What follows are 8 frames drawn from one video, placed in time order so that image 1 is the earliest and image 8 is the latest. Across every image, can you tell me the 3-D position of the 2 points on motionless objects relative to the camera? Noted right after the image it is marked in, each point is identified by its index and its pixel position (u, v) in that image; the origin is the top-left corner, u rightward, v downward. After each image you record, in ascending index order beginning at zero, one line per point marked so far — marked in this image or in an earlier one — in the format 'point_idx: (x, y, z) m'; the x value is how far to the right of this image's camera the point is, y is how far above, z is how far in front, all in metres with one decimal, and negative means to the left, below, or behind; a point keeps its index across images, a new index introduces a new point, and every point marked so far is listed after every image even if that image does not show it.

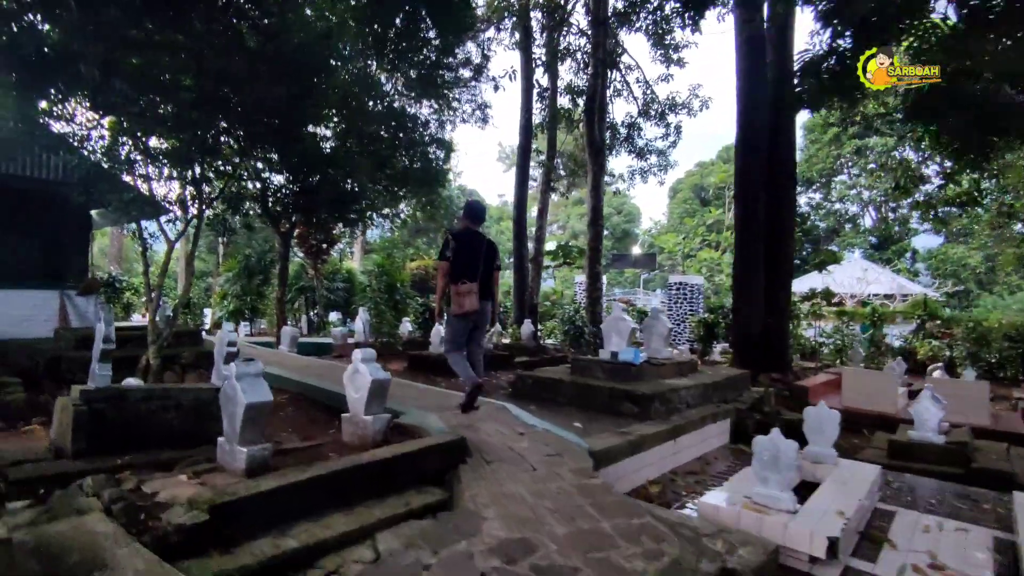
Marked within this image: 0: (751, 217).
0: (+3.9, +1.2, +9.2) m
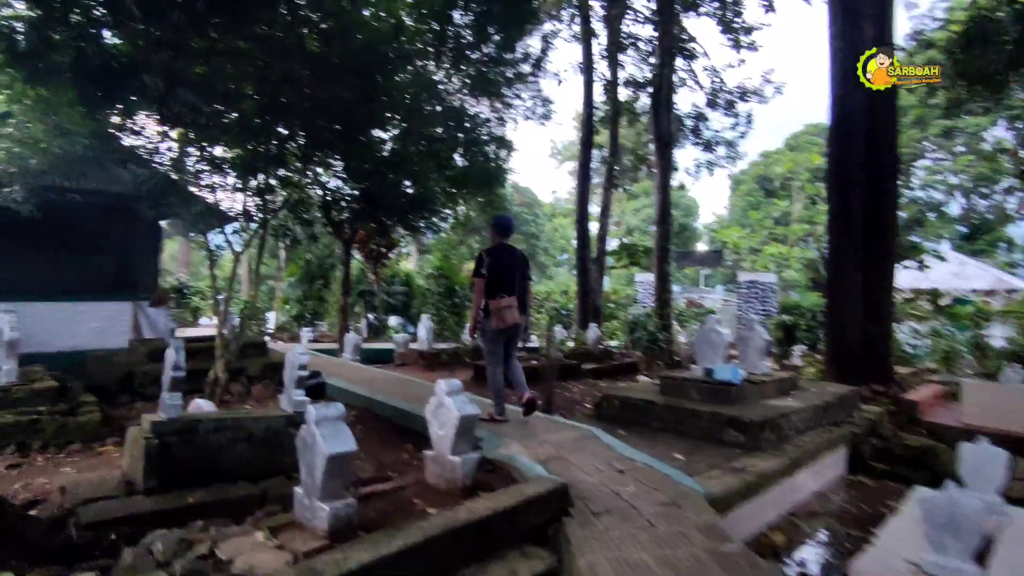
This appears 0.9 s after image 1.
0: (+4.9, +1.1, +8.3) m
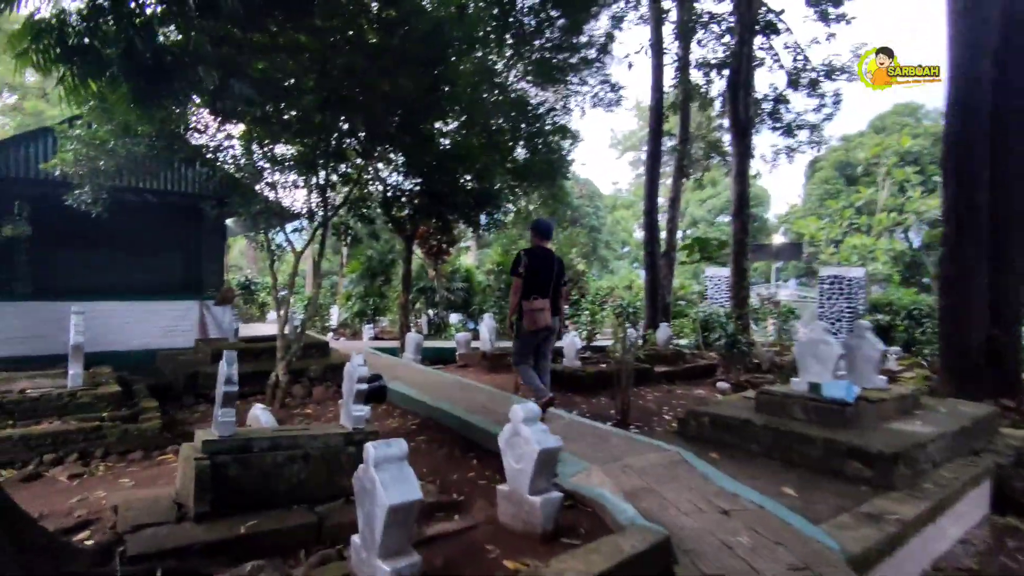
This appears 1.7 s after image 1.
0: (+5.8, +1.1, +7.2) m
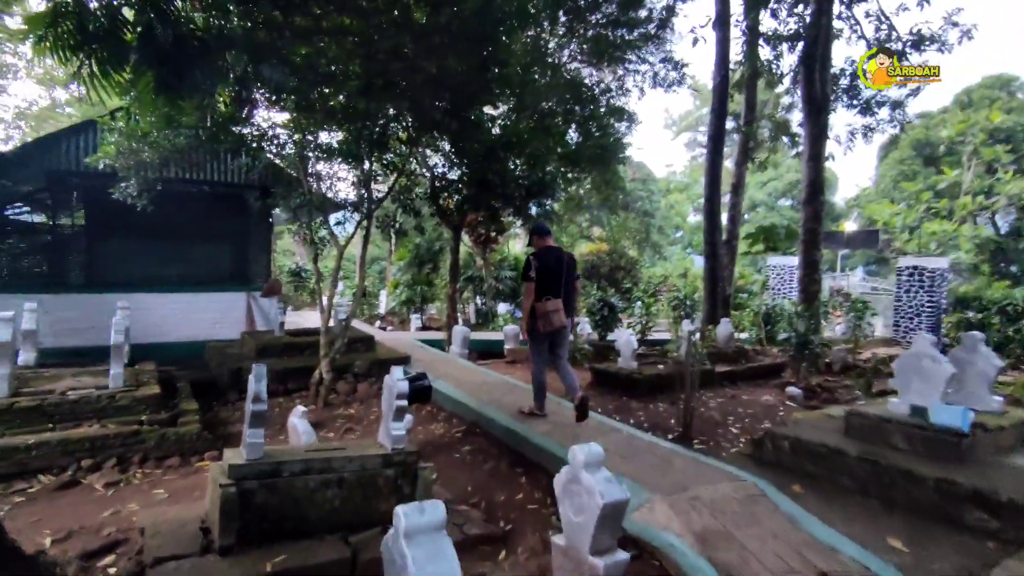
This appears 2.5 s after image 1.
0: (+6.4, +1.1, +6.2) m
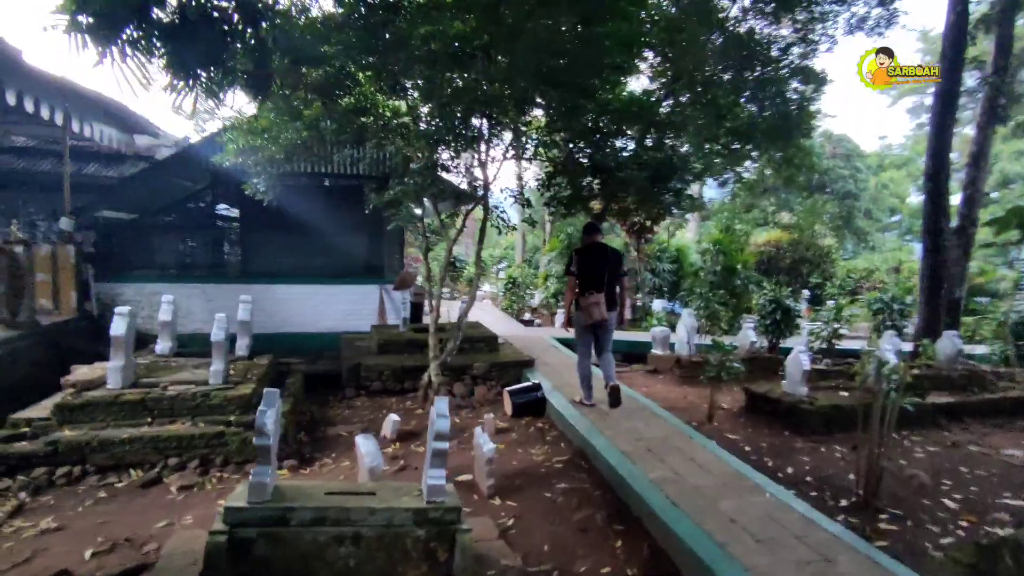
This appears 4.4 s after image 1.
0: (+7.2, +0.9, +3.1) m
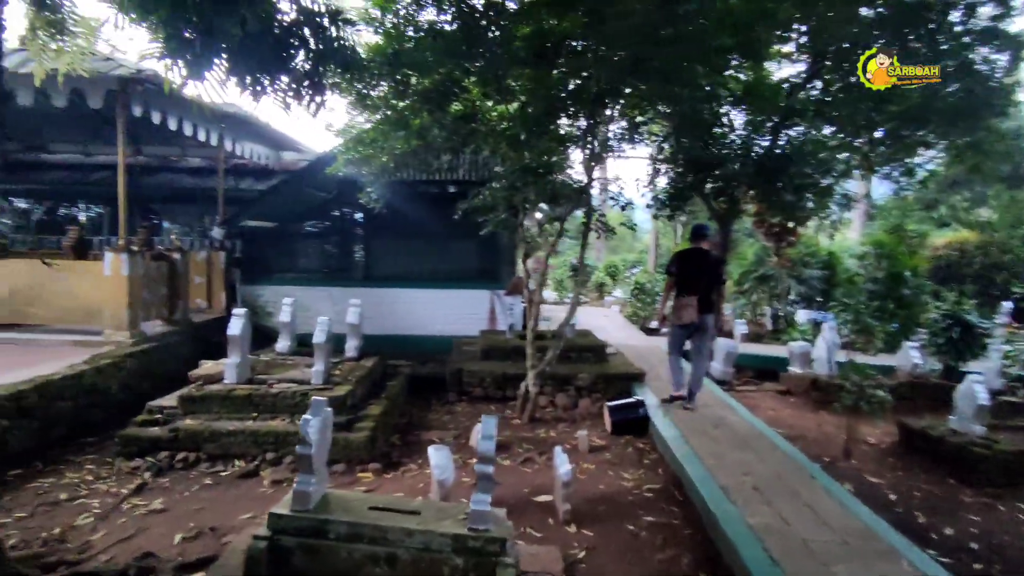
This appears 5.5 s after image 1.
0: (+7.3, +0.8, +1.0) m
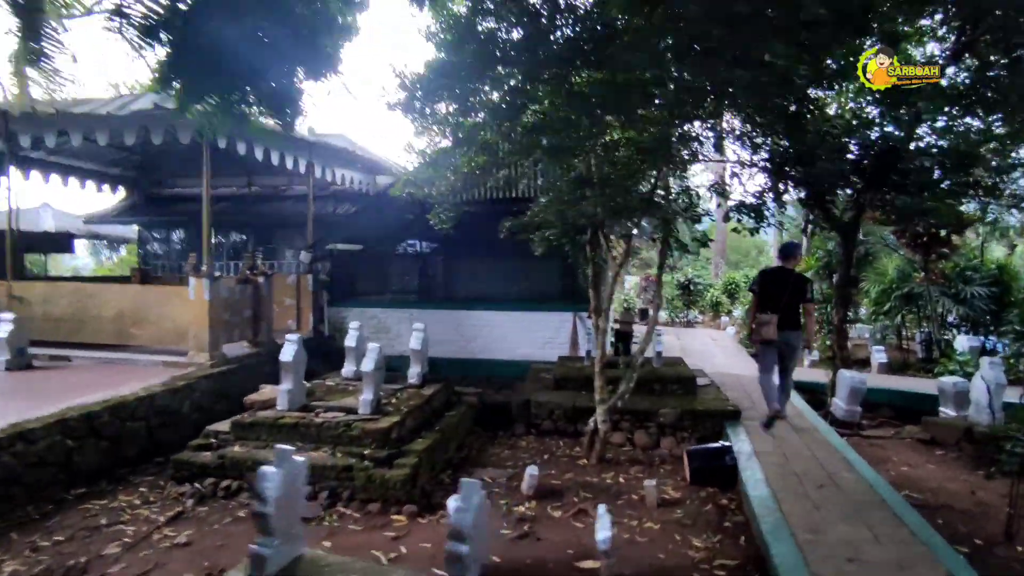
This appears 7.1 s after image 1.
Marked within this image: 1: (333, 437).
0: (+6.7, +0.7, -1.0) m
1: (-1.5, -1.3, +4.8) m
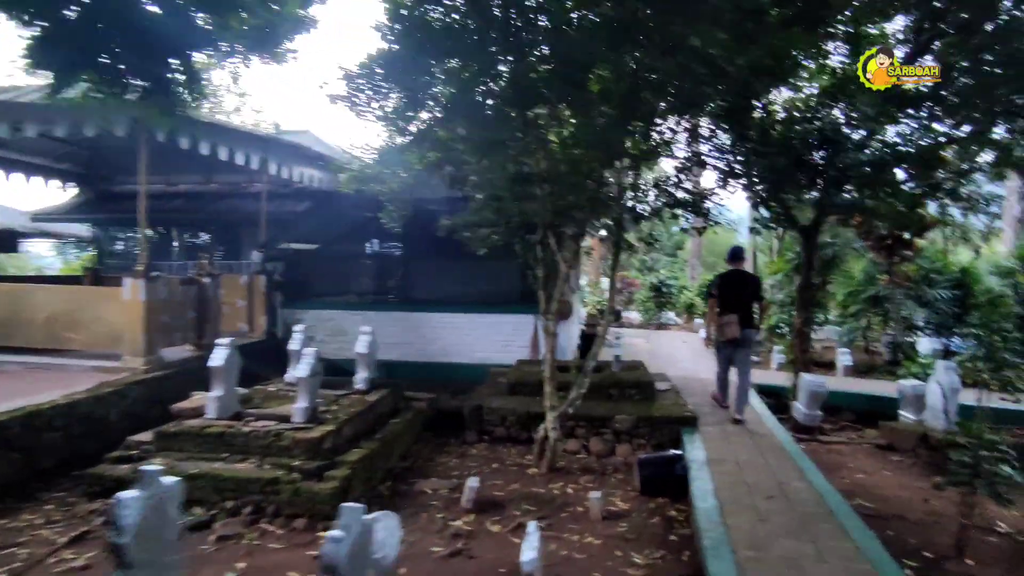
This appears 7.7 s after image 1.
0: (+6.4, +0.7, -1.1) m
1: (-2.0, -1.3, +4.5) m
